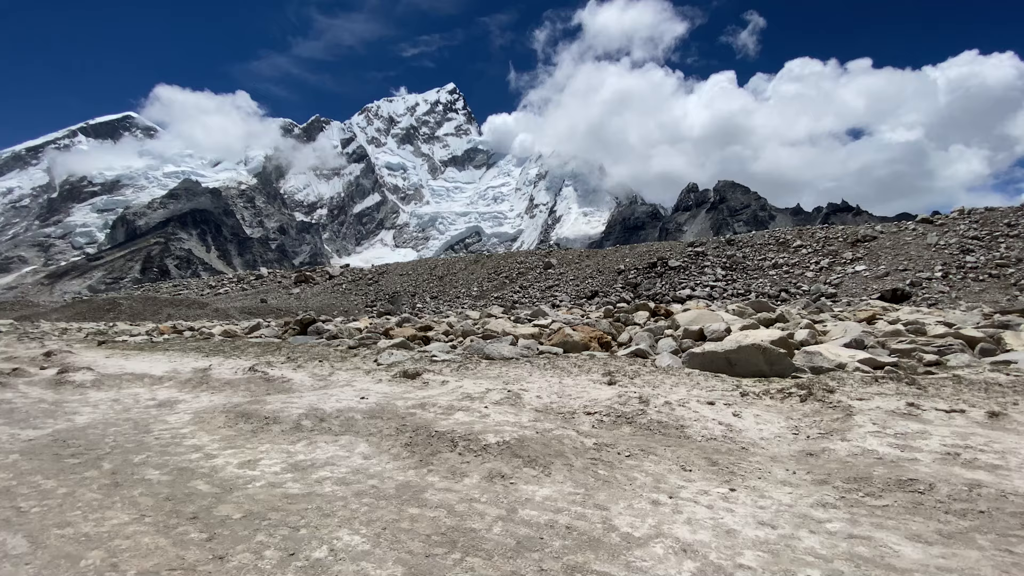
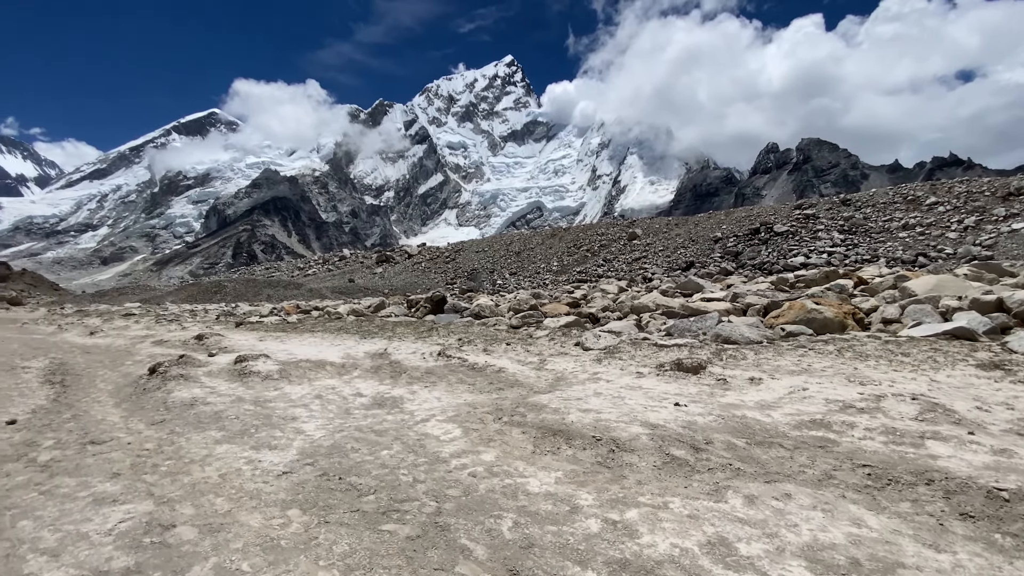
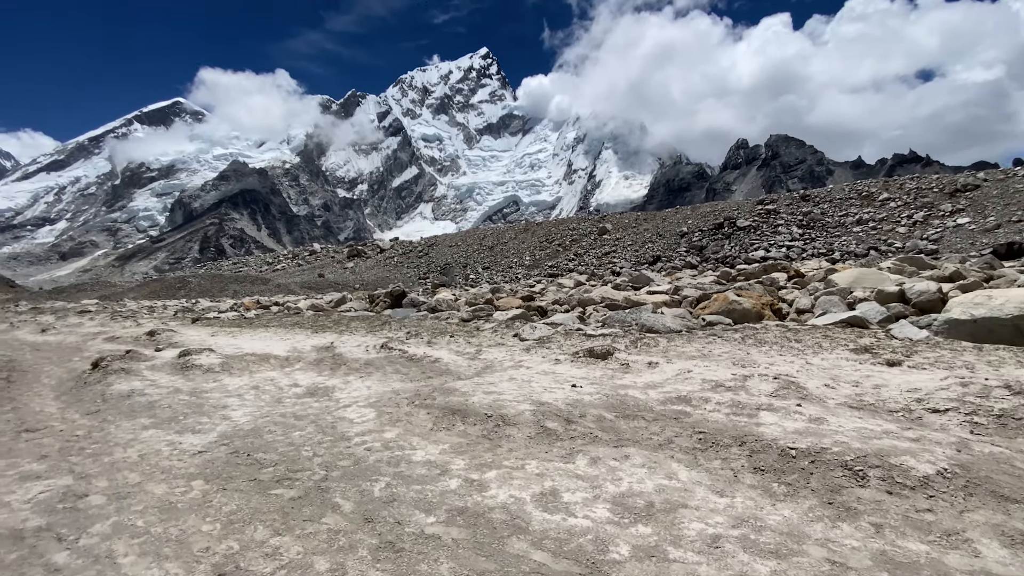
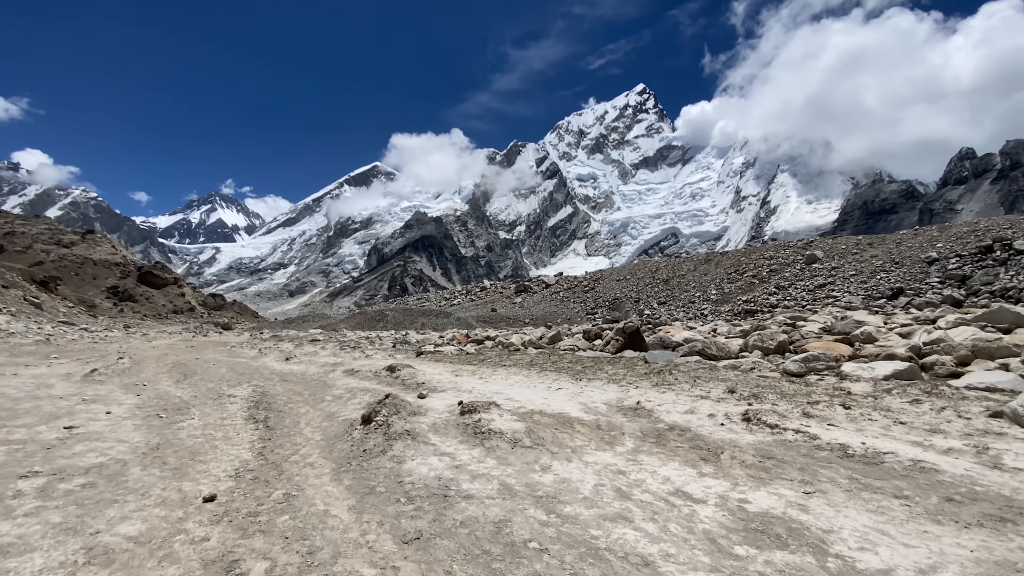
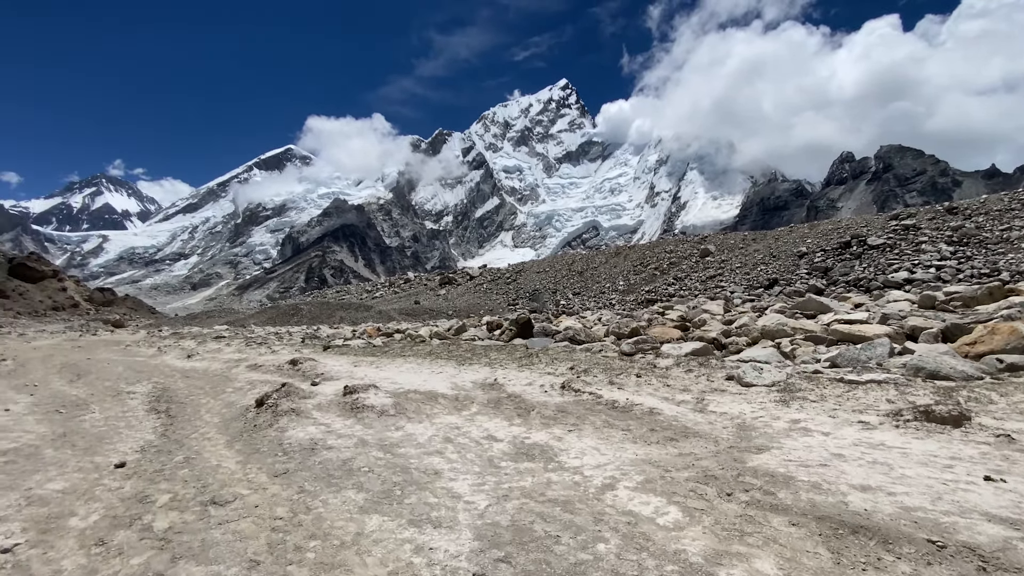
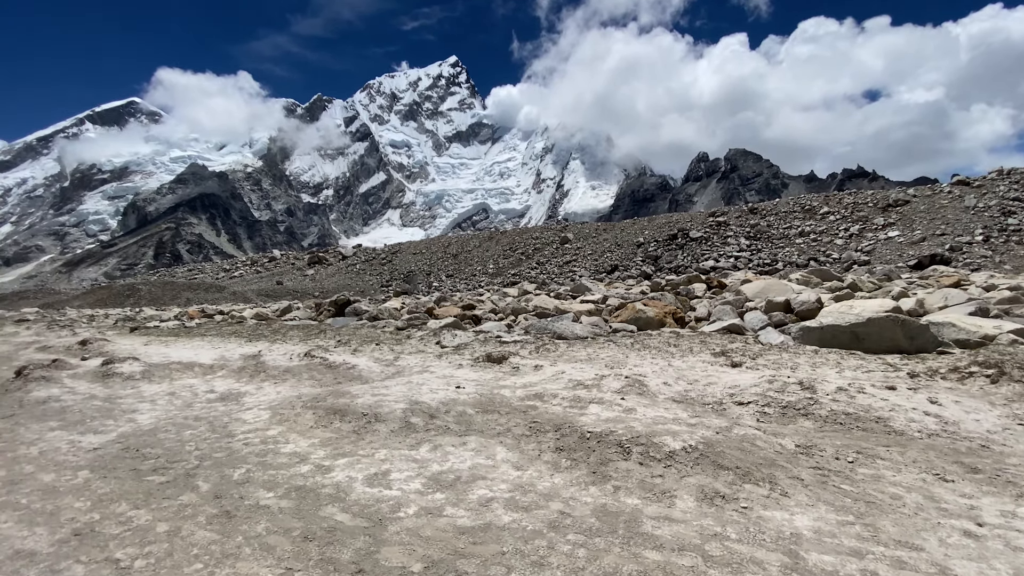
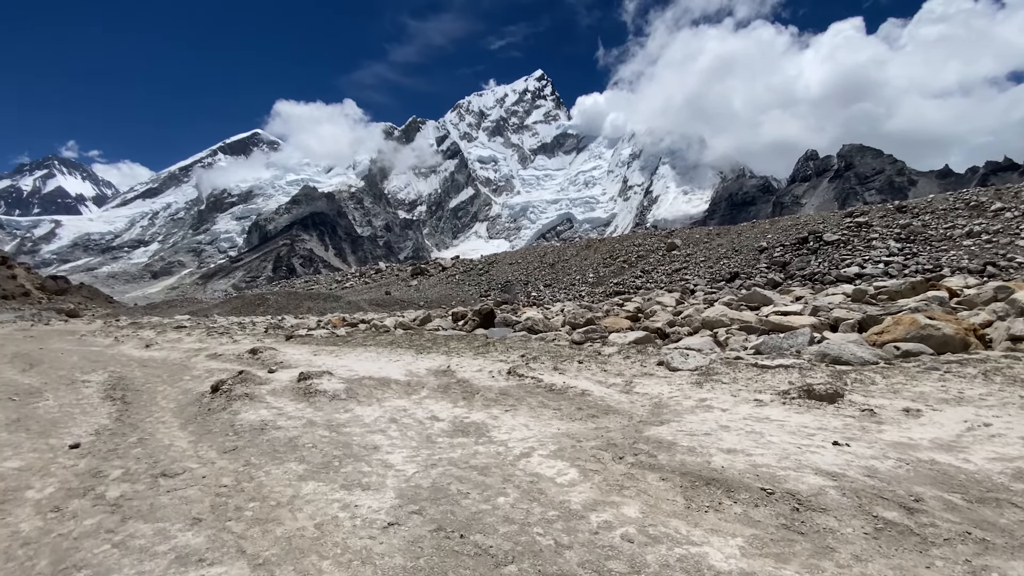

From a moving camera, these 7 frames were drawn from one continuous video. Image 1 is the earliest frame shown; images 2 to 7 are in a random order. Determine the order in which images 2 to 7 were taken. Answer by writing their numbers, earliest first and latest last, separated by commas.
6, 3, 2, 7, 5, 4
